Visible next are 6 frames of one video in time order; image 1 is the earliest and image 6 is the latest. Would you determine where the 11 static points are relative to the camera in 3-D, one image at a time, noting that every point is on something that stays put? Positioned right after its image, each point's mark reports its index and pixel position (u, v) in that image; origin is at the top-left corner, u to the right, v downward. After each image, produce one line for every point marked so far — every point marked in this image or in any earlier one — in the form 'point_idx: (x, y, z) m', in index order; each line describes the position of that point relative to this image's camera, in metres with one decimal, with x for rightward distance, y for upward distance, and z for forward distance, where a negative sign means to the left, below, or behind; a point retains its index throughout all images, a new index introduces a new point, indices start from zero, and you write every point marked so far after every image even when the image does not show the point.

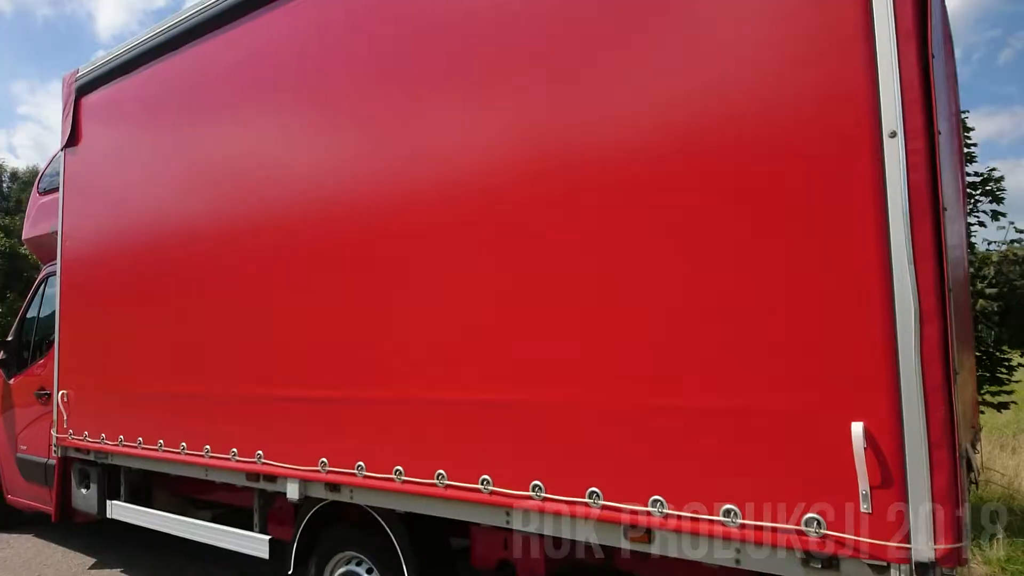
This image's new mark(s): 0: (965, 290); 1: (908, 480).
0: (+2.1, 0.0, +3.9) m
1: (+1.1, -0.5, +2.3) m
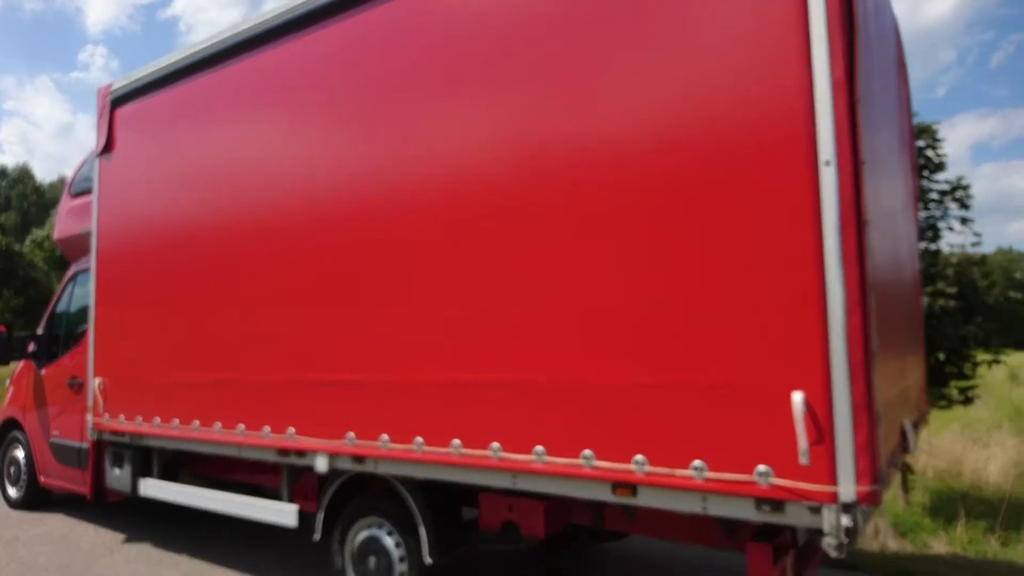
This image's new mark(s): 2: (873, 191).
0: (+2.1, 0.0, +4.4) m
1: (+1.1, -0.5, +2.7) m
2: (+1.5, +0.4, +3.3) m
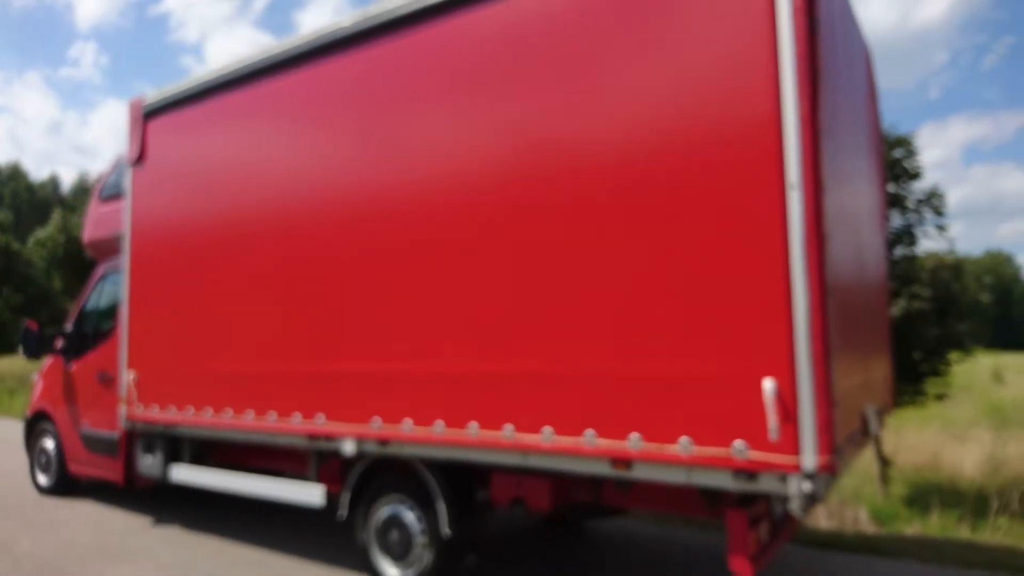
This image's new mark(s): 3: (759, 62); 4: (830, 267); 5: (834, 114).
0: (+2.2, 0.0, +4.8) m
1: (+1.1, -0.5, +3.2) m
2: (+1.5, +0.4, +3.8) m
3: (+1.0, +1.0, +3.4) m
4: (+1.4, +0.1, +3.5) m
5: (+1.6, +0.8, +3.9) m
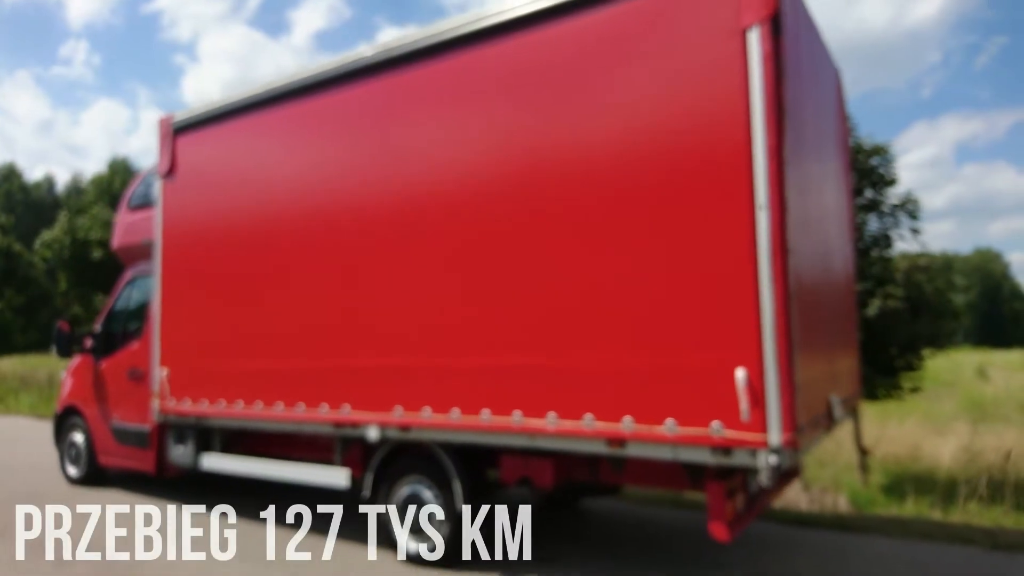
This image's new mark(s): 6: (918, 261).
0: (+2.2, 0.0, +5.4) m
1: (+1.2, -0.5, +3.8) m
2: (+1.6, +0.4, +4.3) m
3: (+1.1, +0.9, +4.0) m
4: (+1.4, +0.1, +4.0) m
5: (+1.6, +0.8, +4.5) m
6: (+4.2, +0.3, +8.4) m
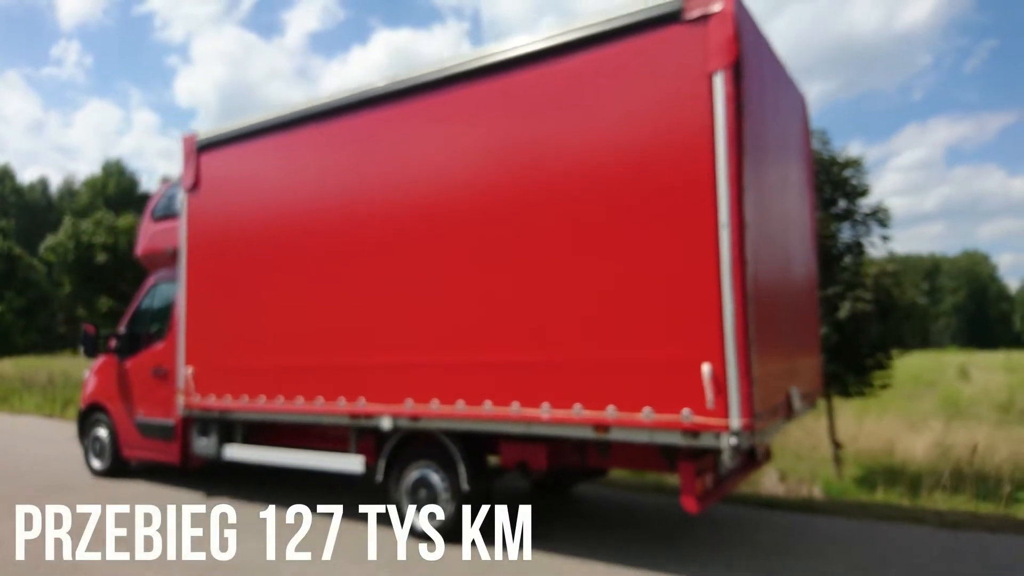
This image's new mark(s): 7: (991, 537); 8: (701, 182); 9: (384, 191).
0: (+2.2, -0.1, +6.0) m
1: (+1.2, -0.6, +4.4) m
2: (+1.5, +0.3, +4.9) m
3: (+1.1, +0.9, +4.6) m
4: (+1.4, 0.0, +4.6) m
5: (+1.6, +0.8, +5.1) m
6: (+4.2, +0.2, +9.0) m
7: (+3.7, -1.9, +6.2) m
8: (+1.1, +0.6, +4.6) m
9: (-1.0, +0.7, +6.1) m
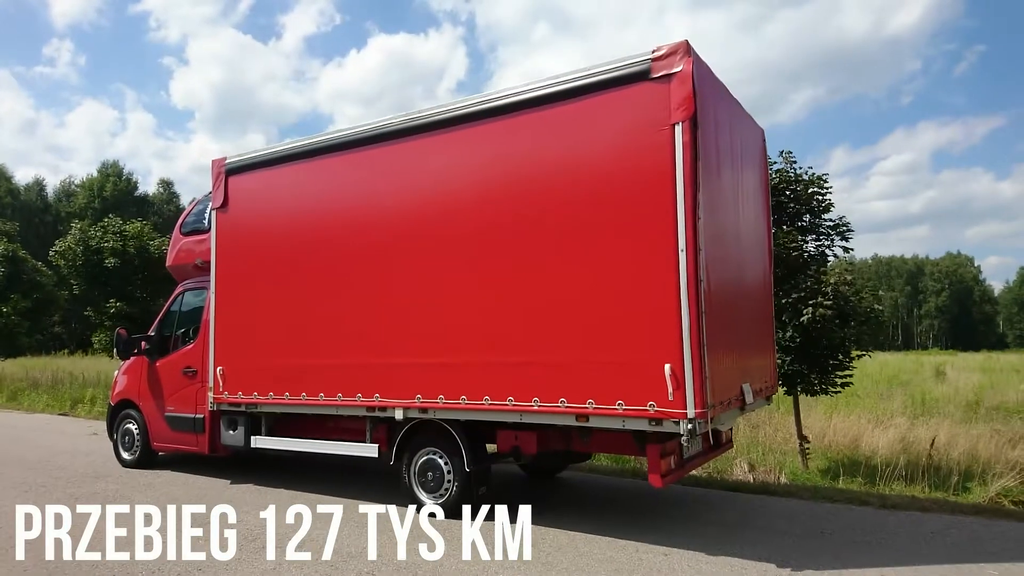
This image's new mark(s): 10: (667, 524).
0: (+2.2, -0.1, +6.9) m
1: (+1.2, -0.7, +5.3) m
2: (+1.5, +0.2, +5.9) m
3: (+1.1, +0.8, +5.5) m
4: (+1.4, 0.0, +5.6) m
5: (+1.6, +0.7, +6.0) m
6: (+4.1, +0.1, +10.0) m
7: (+3.6, -2.0, +7.1) m
8: (+1.1, +0.5, +5.5) m
9: (-1.0, +0.7, +7.0) m
10: (+1.3, -2.0, +6.7) m
